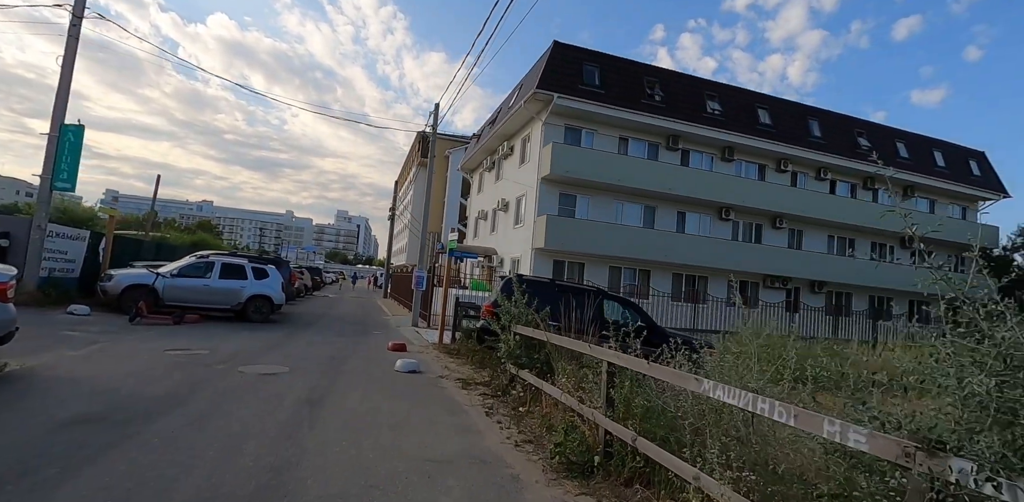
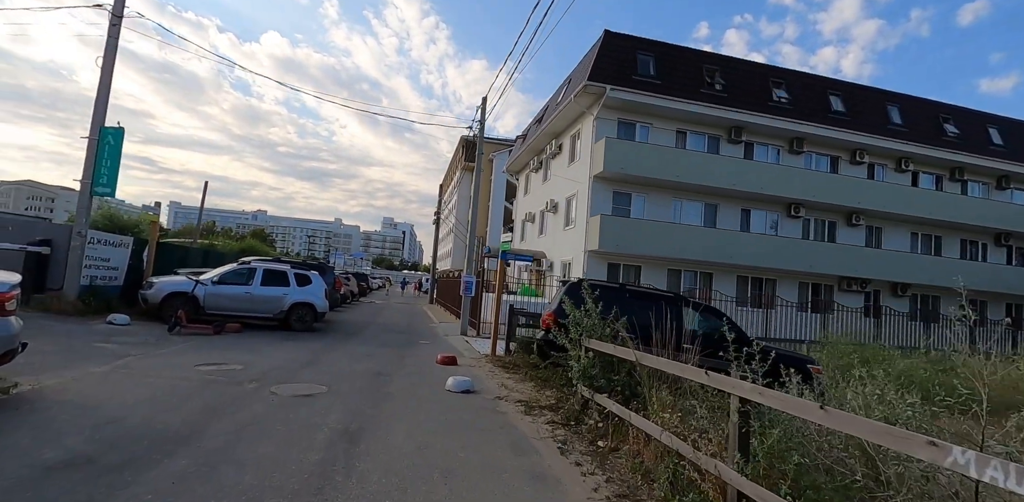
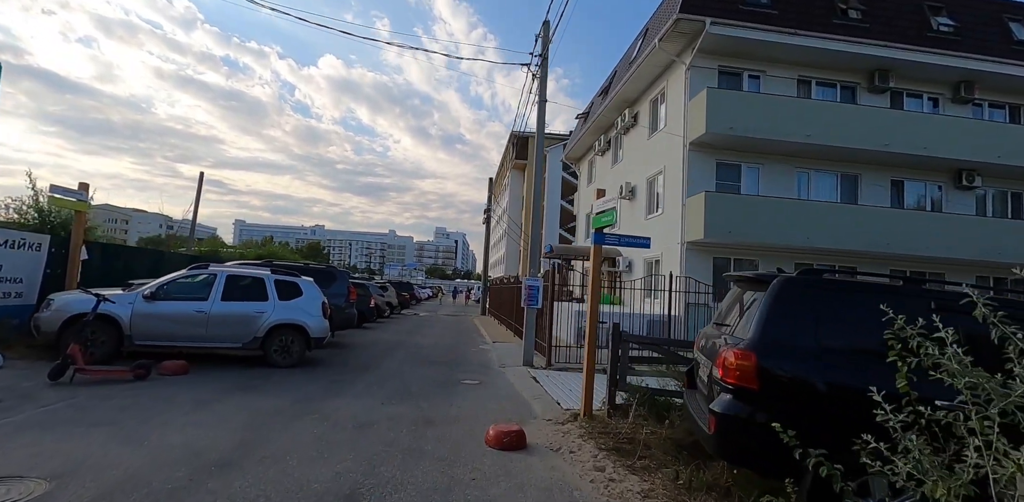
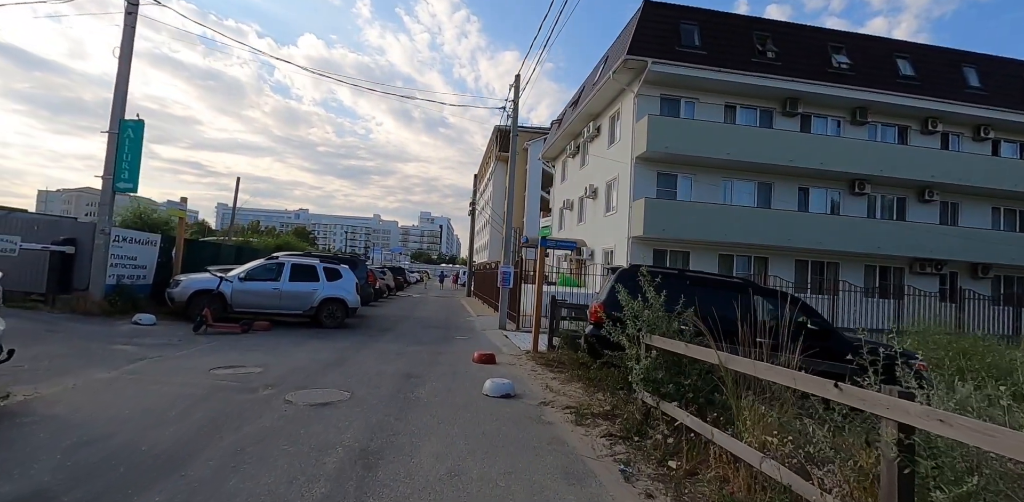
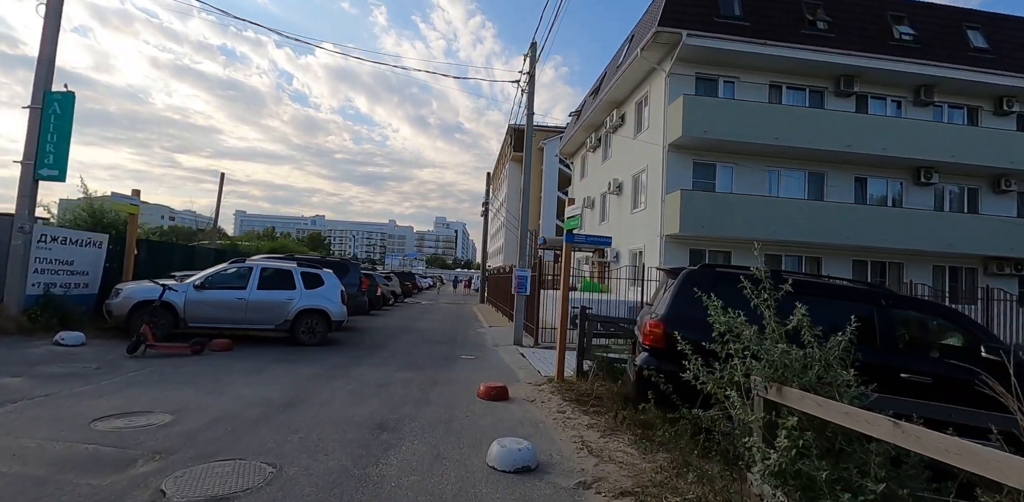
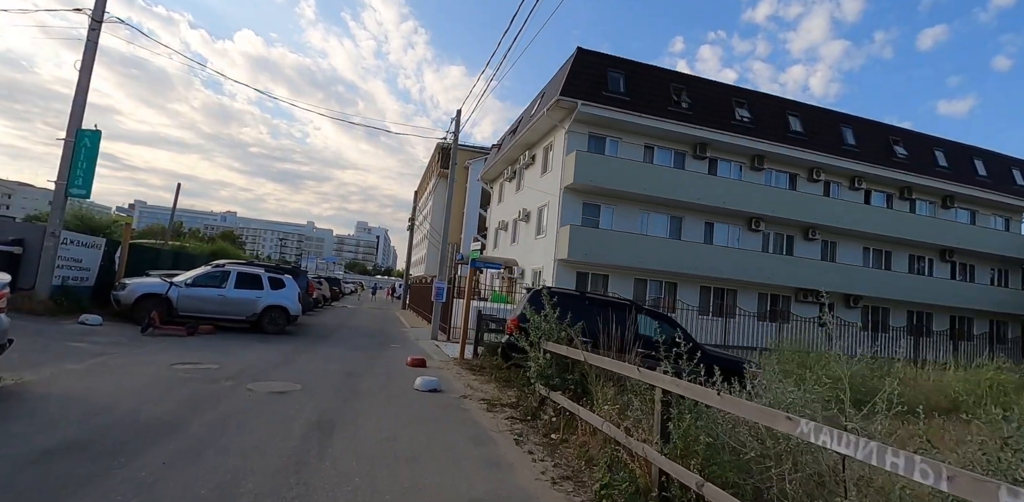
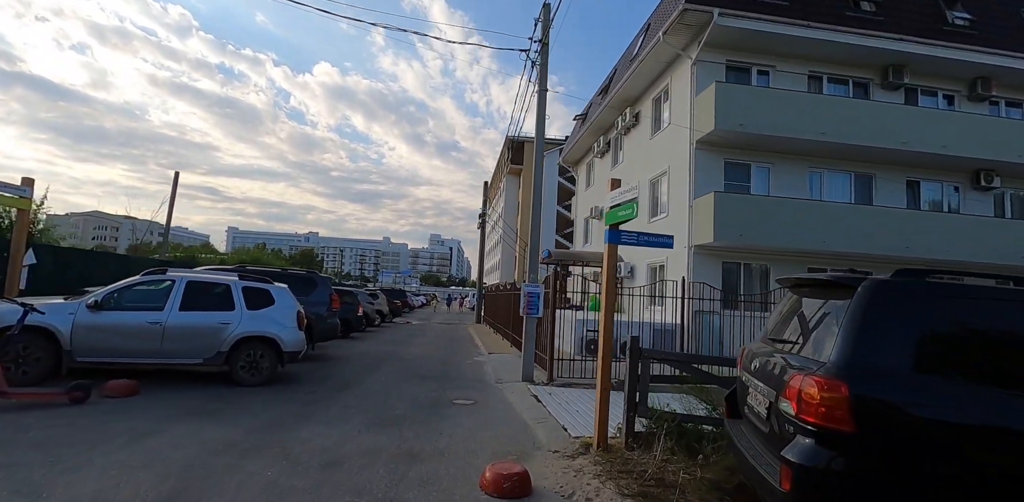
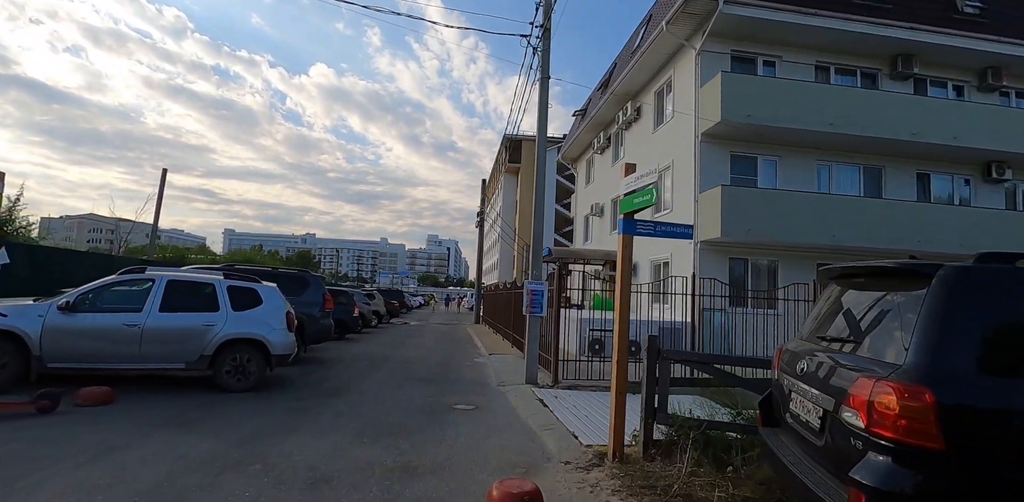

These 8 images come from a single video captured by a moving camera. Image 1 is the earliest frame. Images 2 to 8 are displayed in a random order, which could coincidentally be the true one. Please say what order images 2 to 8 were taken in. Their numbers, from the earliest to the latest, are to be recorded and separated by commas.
6, 2, 4, 5, 3, 7, 8
